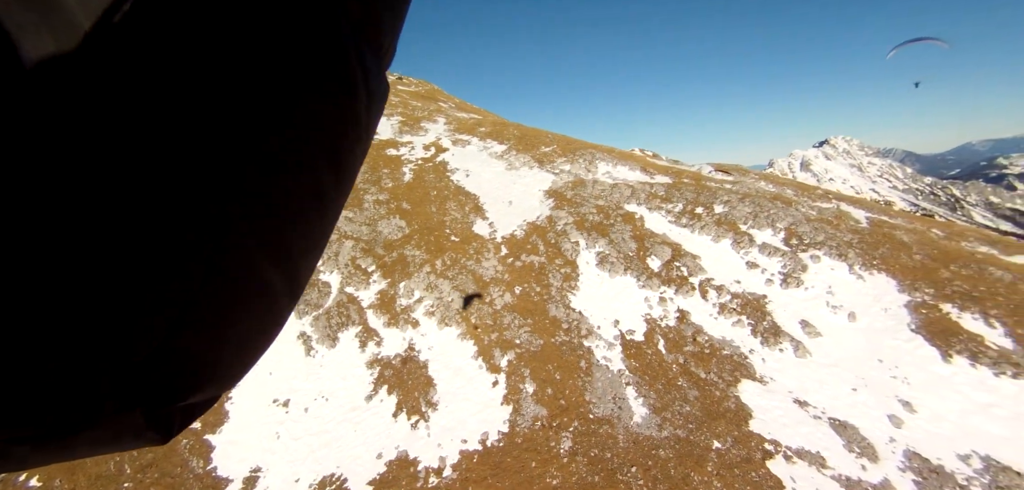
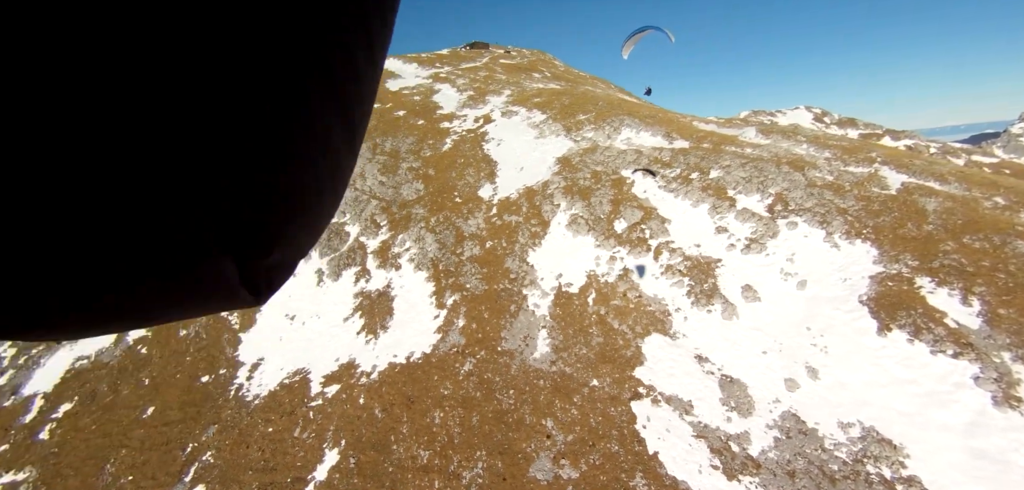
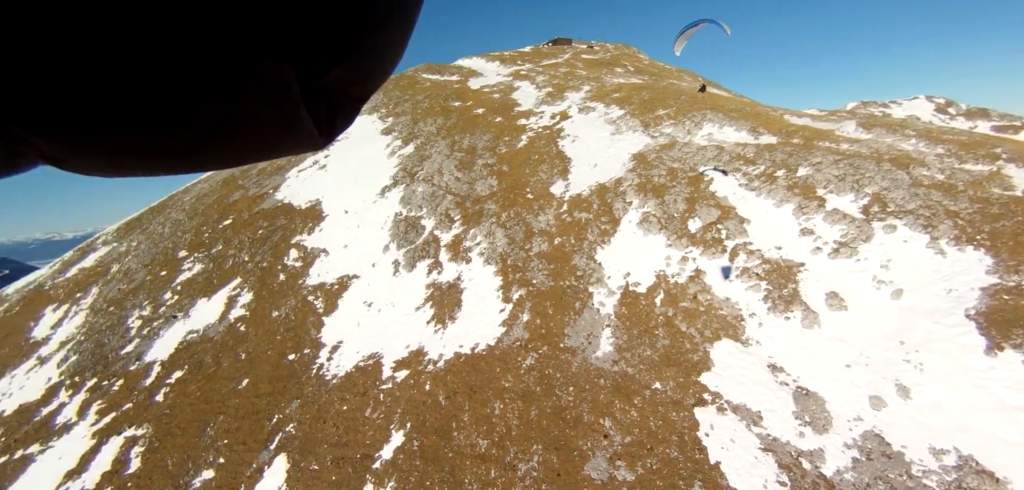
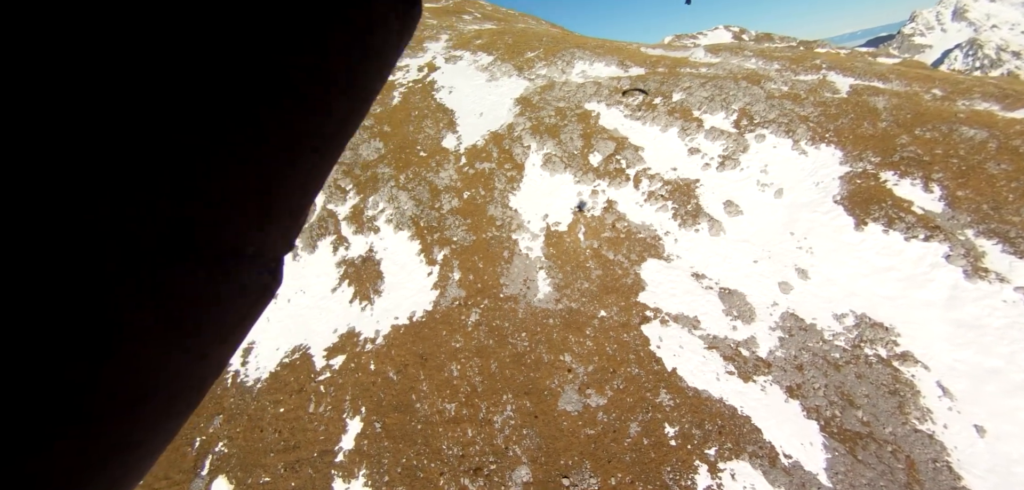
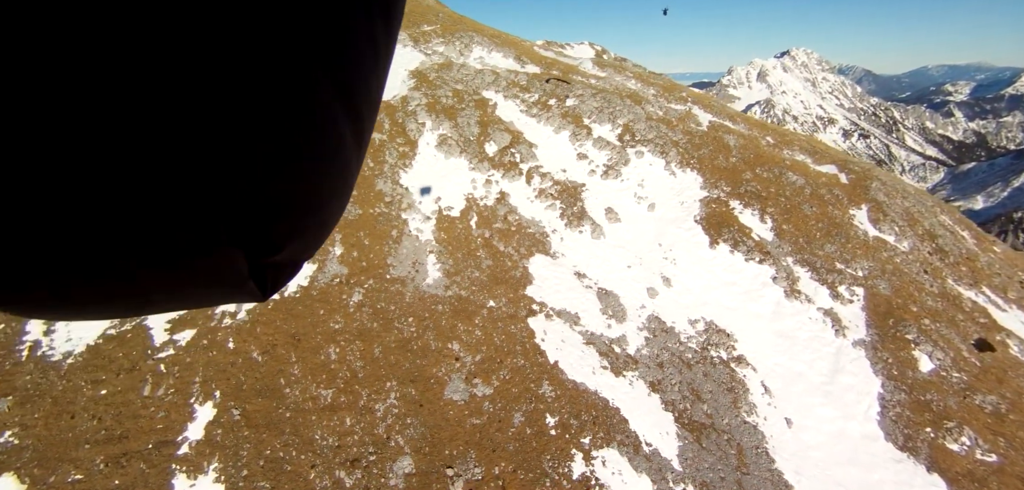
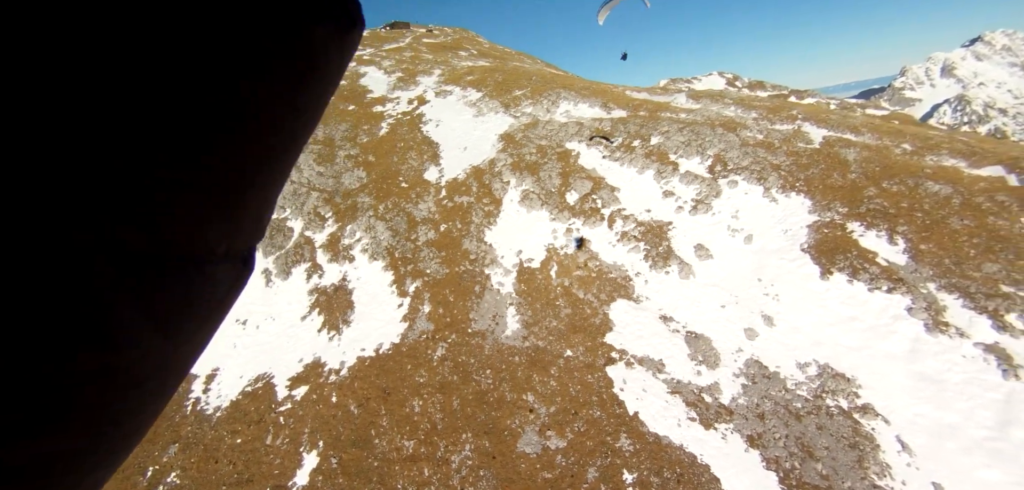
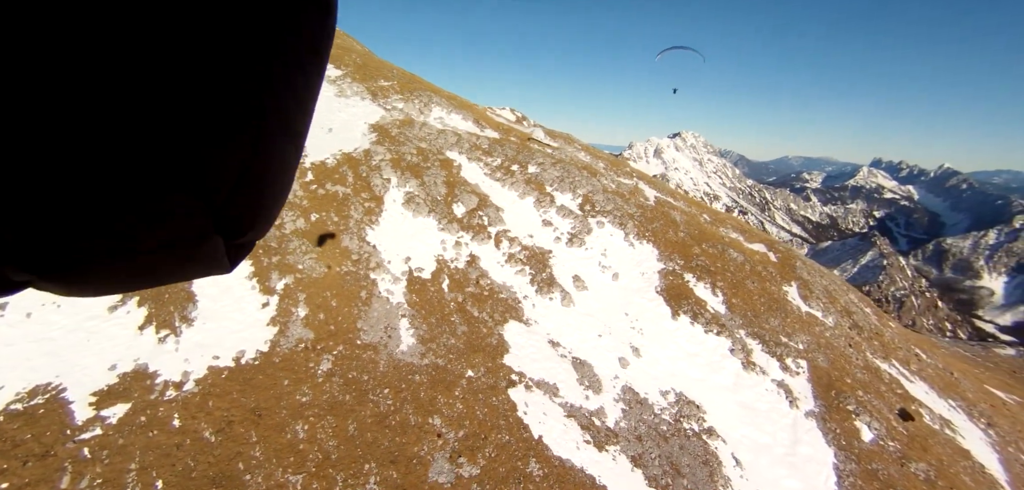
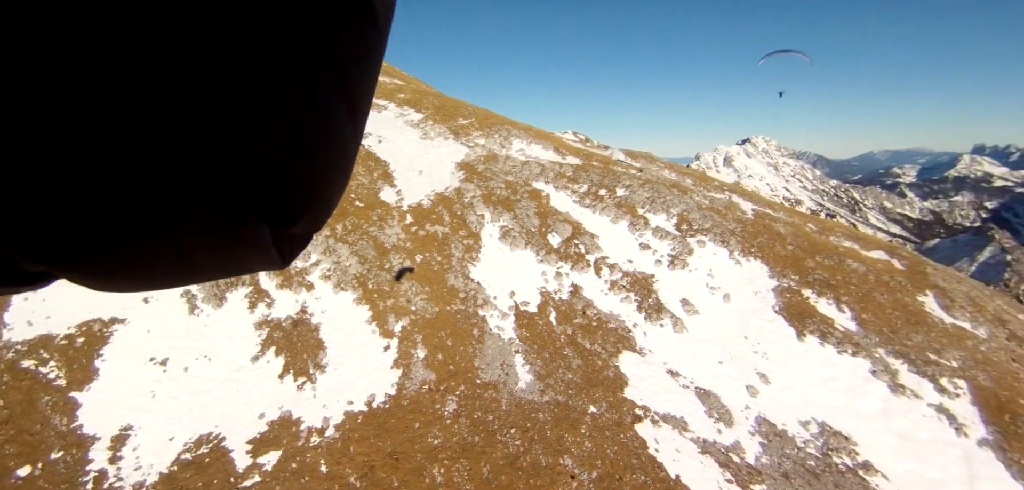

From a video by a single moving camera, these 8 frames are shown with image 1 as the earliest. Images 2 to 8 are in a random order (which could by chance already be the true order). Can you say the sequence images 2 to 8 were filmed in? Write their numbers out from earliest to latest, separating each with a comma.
8, 7, 5, 4, 6, 2, 3
